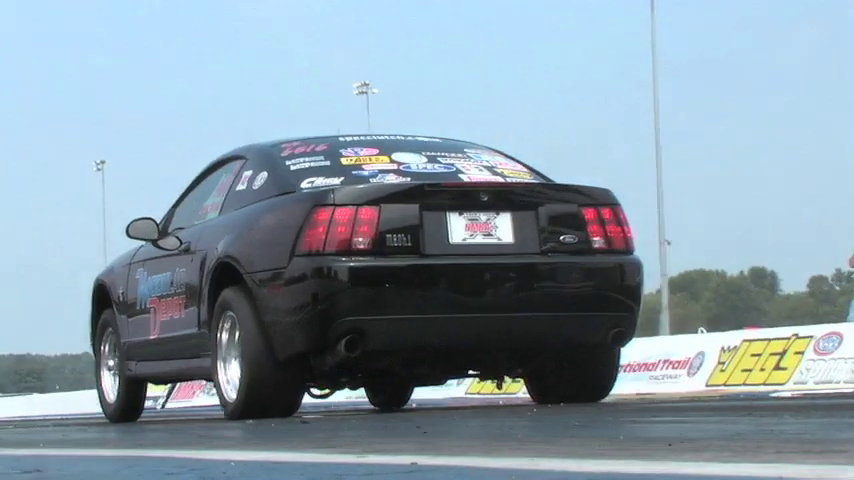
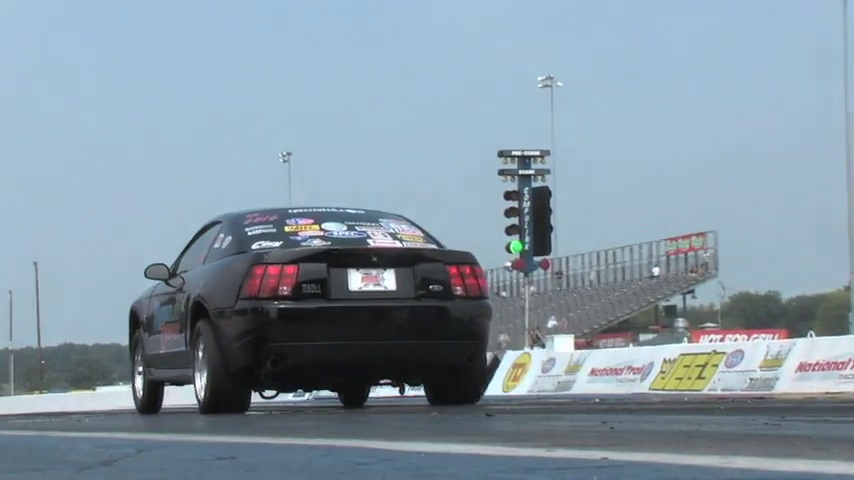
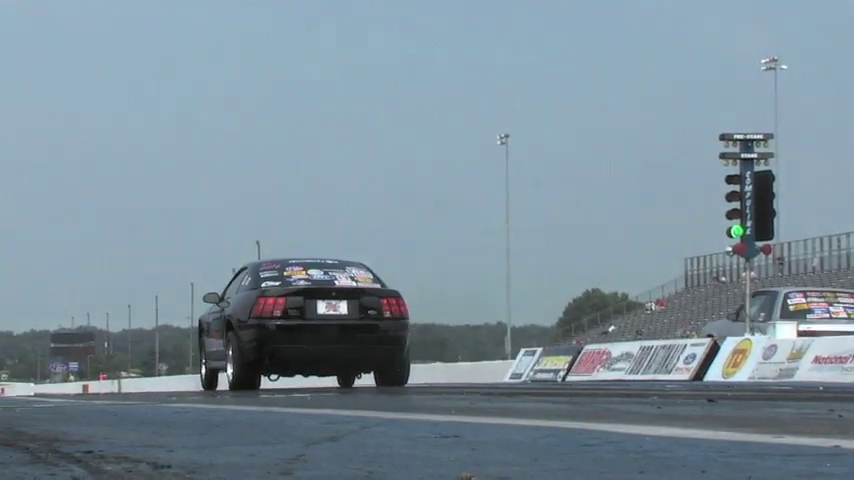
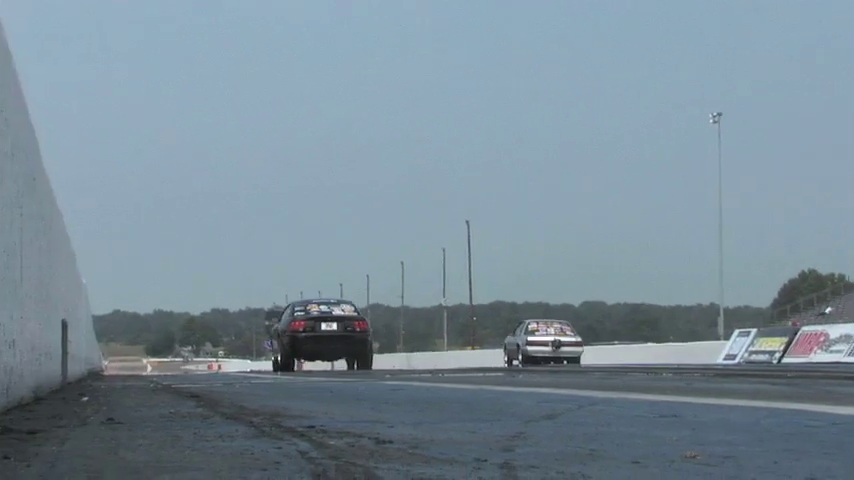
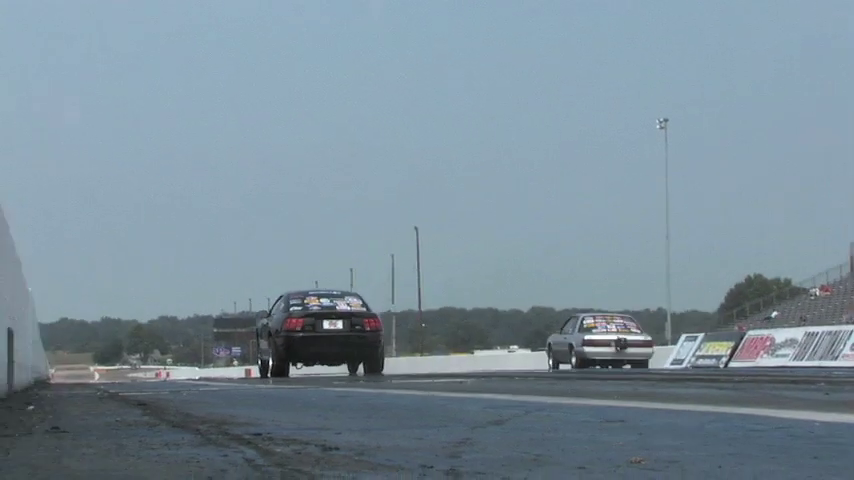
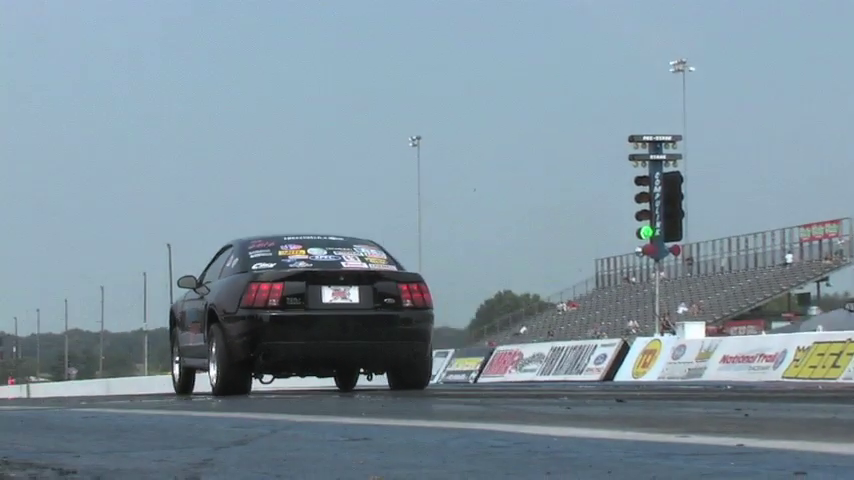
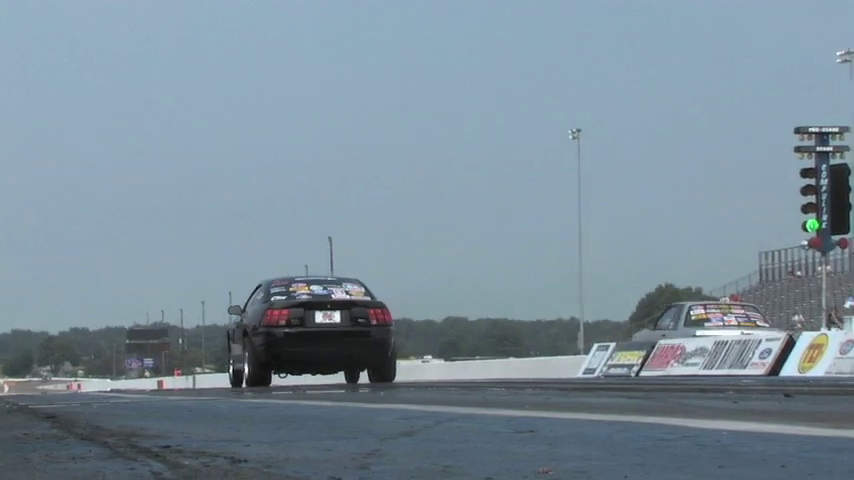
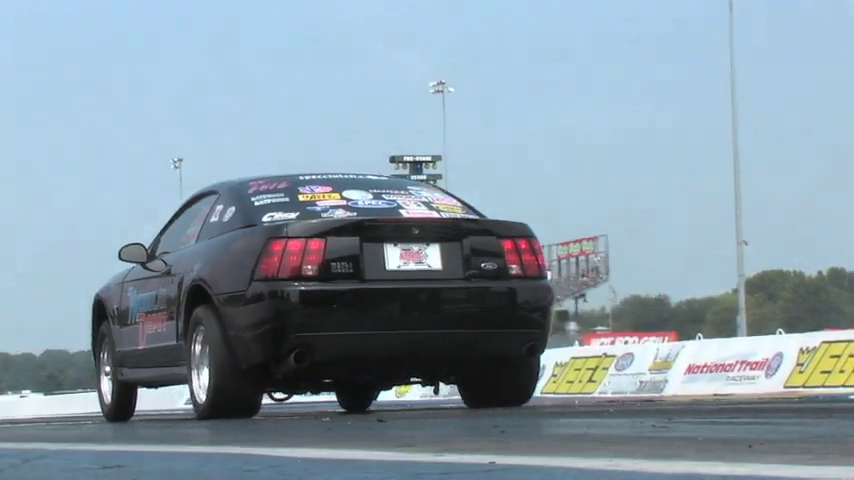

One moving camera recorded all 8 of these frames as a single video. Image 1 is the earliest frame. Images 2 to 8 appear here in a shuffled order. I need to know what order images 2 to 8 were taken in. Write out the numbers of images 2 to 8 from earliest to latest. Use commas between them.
8, 2, 6, 3, 7, 5, 4
